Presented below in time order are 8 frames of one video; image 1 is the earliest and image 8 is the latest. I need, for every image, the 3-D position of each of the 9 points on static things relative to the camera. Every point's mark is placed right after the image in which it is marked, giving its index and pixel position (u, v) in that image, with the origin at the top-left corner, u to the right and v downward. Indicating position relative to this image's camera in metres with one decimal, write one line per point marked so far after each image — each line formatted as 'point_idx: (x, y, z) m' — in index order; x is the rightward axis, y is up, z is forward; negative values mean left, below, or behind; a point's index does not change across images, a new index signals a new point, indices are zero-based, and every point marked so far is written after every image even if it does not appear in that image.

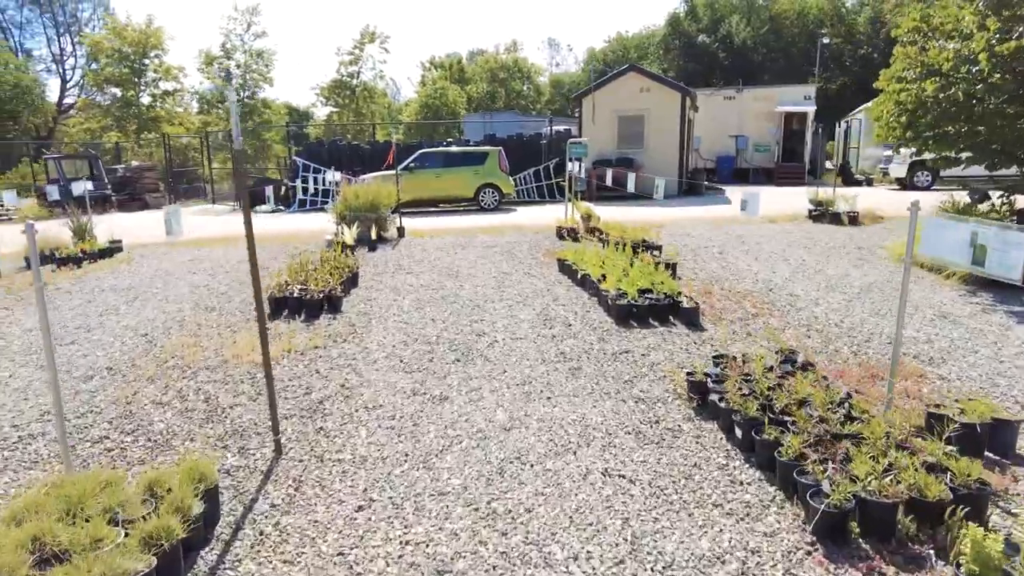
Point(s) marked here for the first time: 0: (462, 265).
0: (-0.7, +0.3, +8.9) m
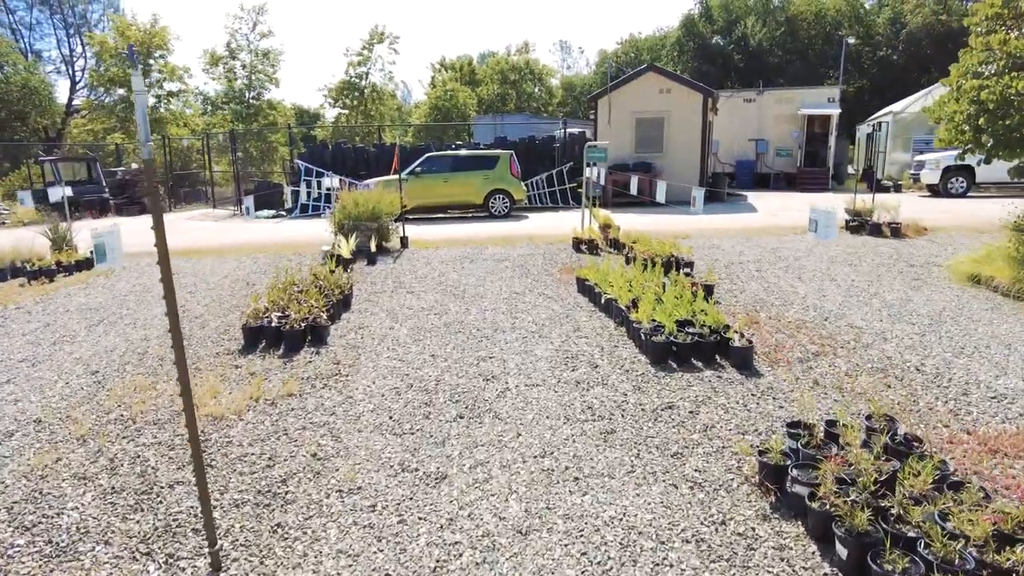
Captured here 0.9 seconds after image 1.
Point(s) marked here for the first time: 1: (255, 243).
0: (-0.6, +0.1, +7.9) m
1: (-4.6, +0.8, +12.0) m
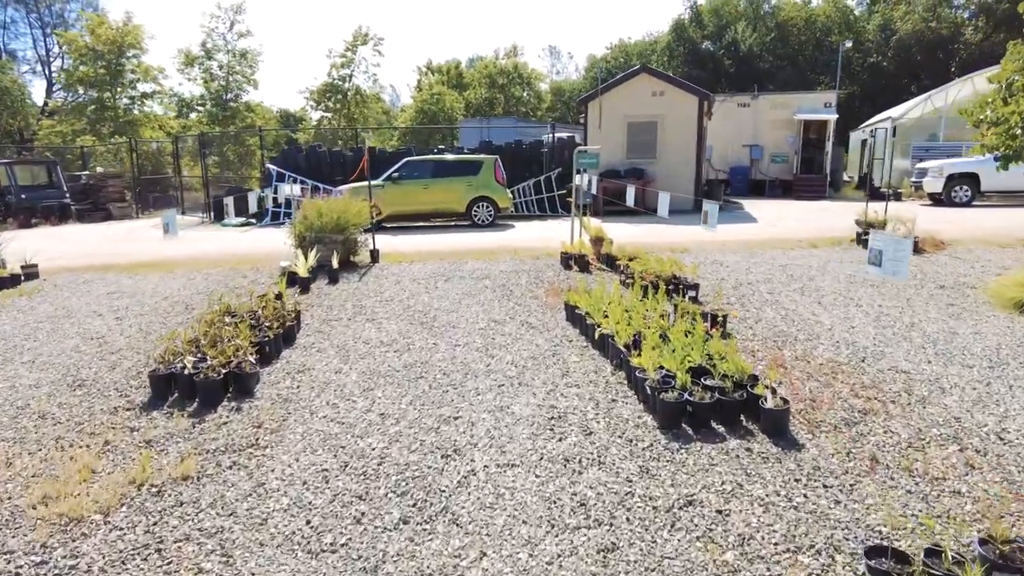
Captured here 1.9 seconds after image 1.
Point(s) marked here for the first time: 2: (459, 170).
0: (-0.8, -0.2, +6.9) m
1: (-4.9, +0.5, +10.8) m
2: (-1.1, +2.5, +14.0) m
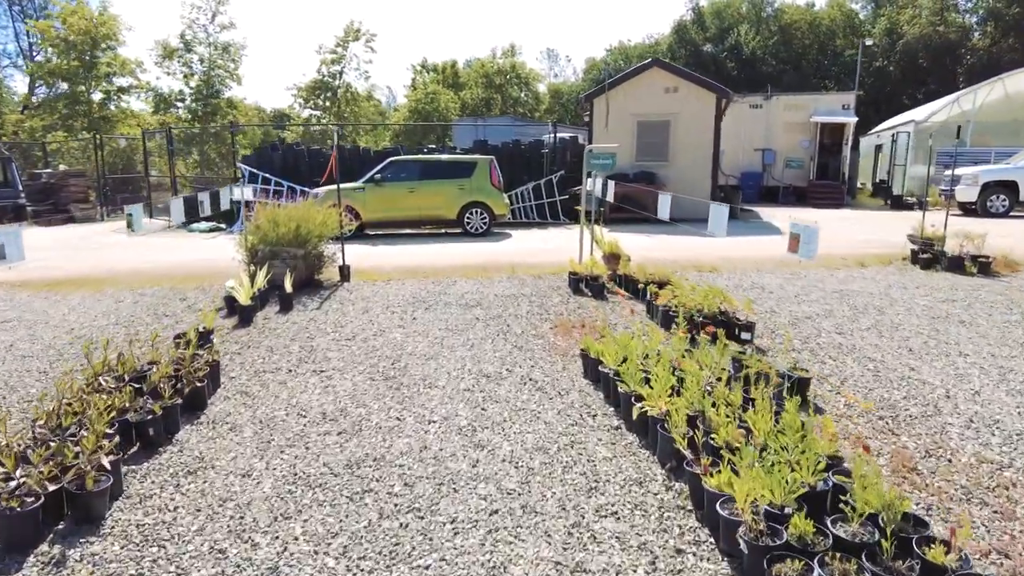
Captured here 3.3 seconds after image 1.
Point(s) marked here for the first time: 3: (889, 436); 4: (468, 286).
0: (-0.8, -0.5, +5.2) m
1: (-4.9, +0.2, +9.2) m
2: (-1.2, +2.2, +12.3) m
3: (+2.1, -0.8, +3.6) m
4: (-0.5, 0.0, +7.9) m
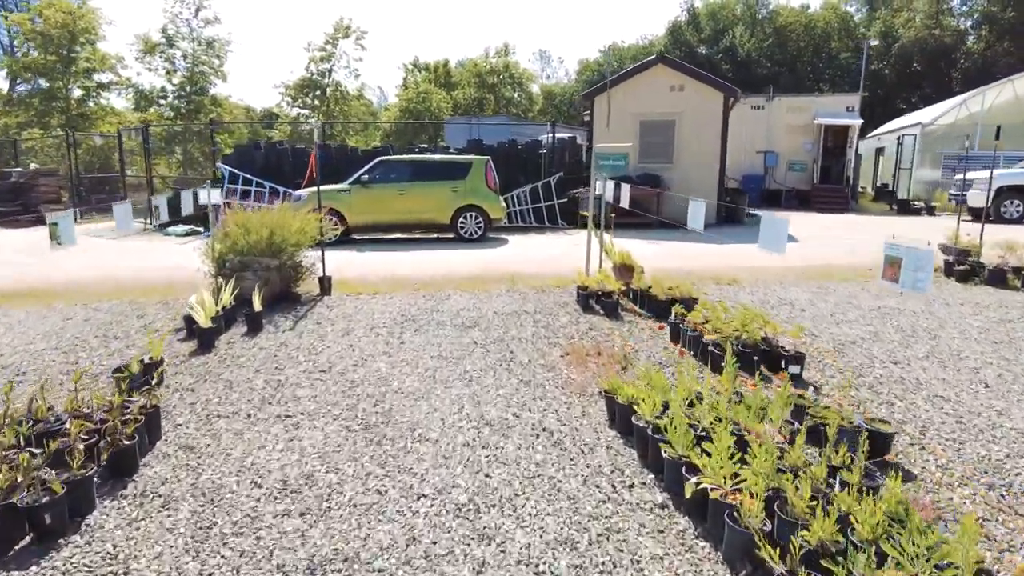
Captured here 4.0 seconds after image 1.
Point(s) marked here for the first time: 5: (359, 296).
0: (-0.7, -0.7, +4.4) m
1: (-4.9, +0.1, +8.2) m
2: (-1.2, +2.0, +11.5) m
3: (+2.1, -1.0, +2.8) m
4: (-0.5, -0.1, +7.0) m
5: (-1.7, -0.1, +7.4) m
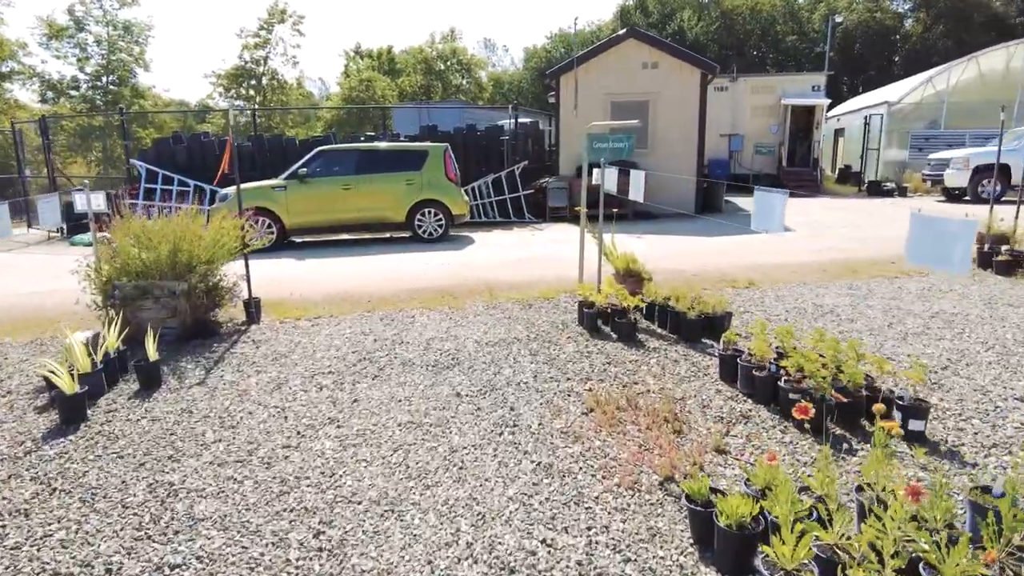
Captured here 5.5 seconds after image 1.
0: (-0.7, -0.9, +2.9) m
1: (-5.2, -0.2, +6.4) m
2: (-1.8, +1.9, +9.9) m
3: (+2.3, -1.1, +1.5) m
4: (-0.6, -0.3, +5.5) m
5: (-1.9, -0.3, +5.8) m
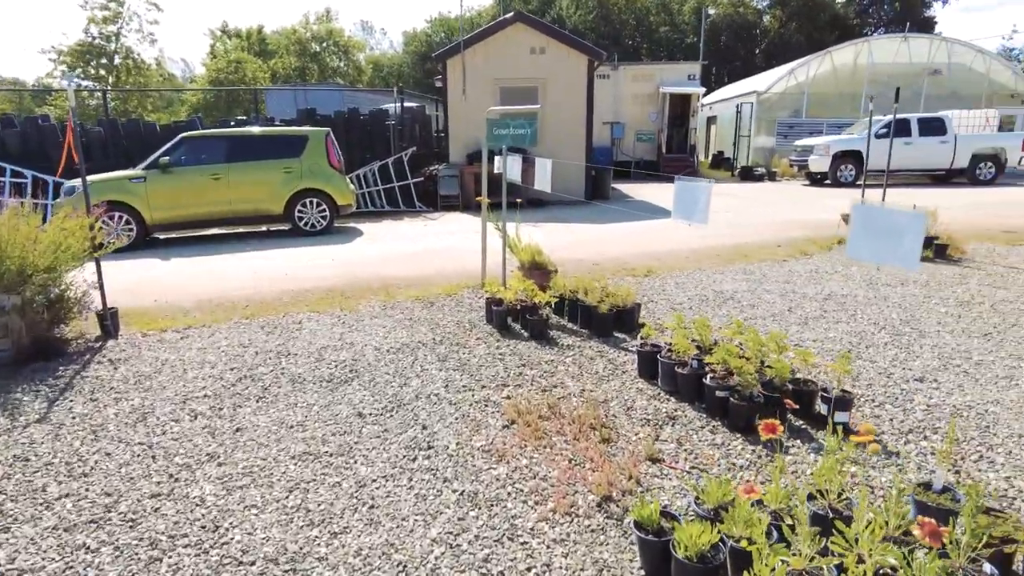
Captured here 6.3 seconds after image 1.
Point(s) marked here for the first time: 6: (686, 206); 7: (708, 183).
0: (-1.0, -0.9, +2.4) m
1: (-6.0, -0.4, +5.1) m
2: (-3.3, +1.9, +9.1) m
3: (+2.2, -1.1, +1.5) m
4: (-1.4, -0.3, +5.0) m
5: (-2.6, -0.4, +5.0) m
6: (+1.0, +0.5, +3.9) m
7: (+1.1, +0.6, +3.7) m
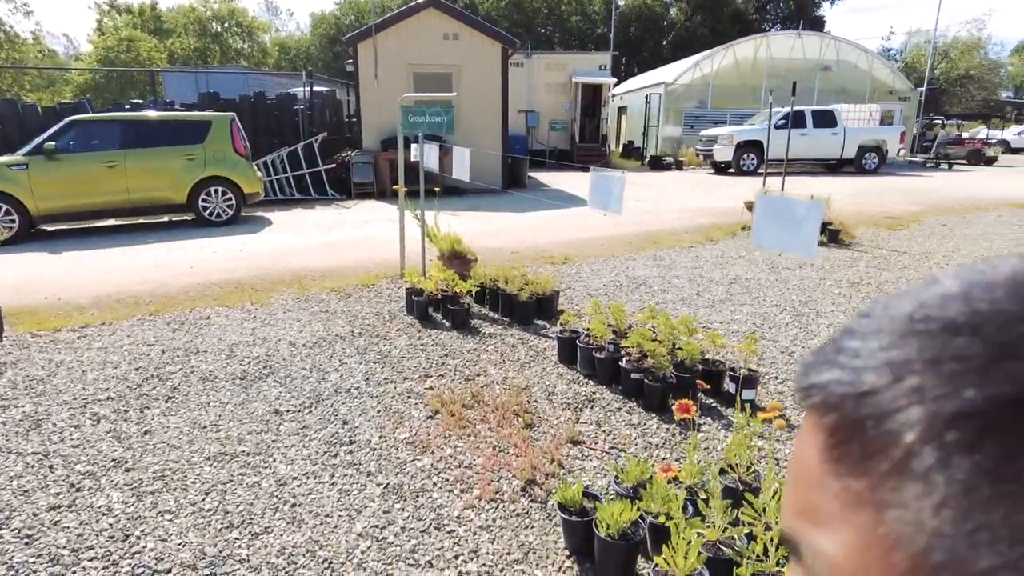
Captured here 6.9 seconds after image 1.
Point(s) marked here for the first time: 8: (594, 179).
0: (-1.2, -0.9, +2.3) m
1: (-6.5, -0.4, +4.4) m
2: (-4.4, +2.0, +8.6) m
3: (+2.1, -1.0, +1.8) m
4: (-2.0, -0.3, +4.8) m
5: (-3.2, -0.3, +4.7) m
6: (+0.5, +0.6, +4.0) m
7: (+0.6, +0.7, +3.8) m
8: (+0.5, +0.7, +4.0) m
